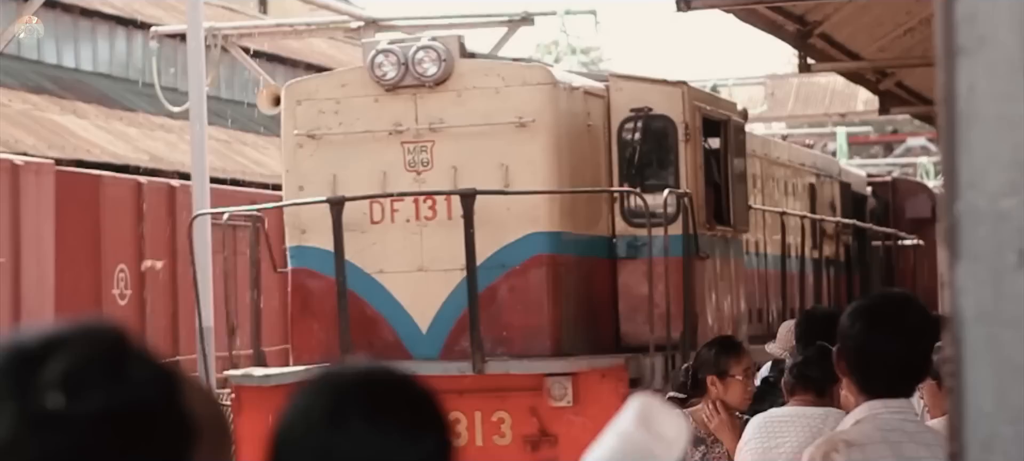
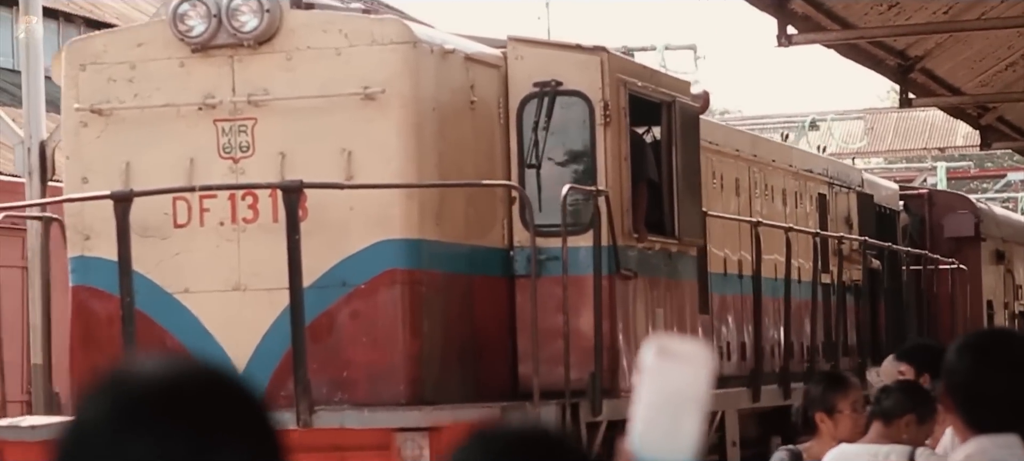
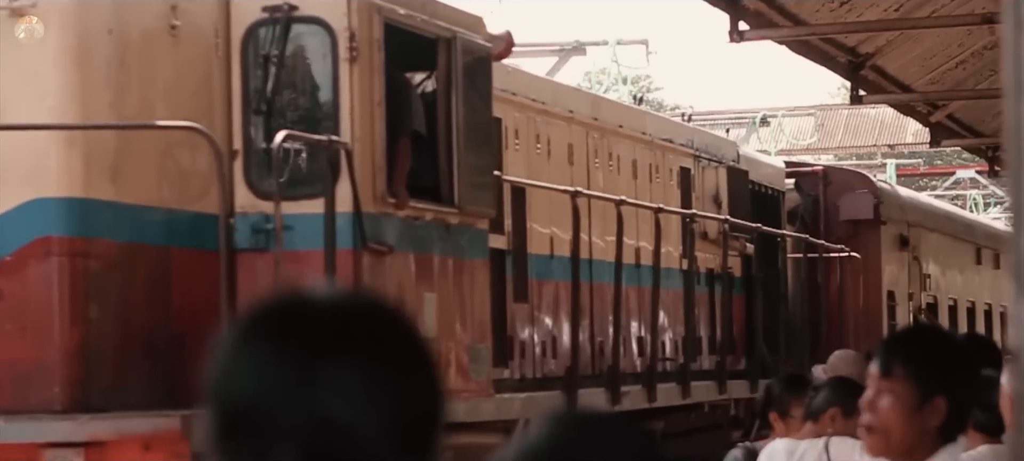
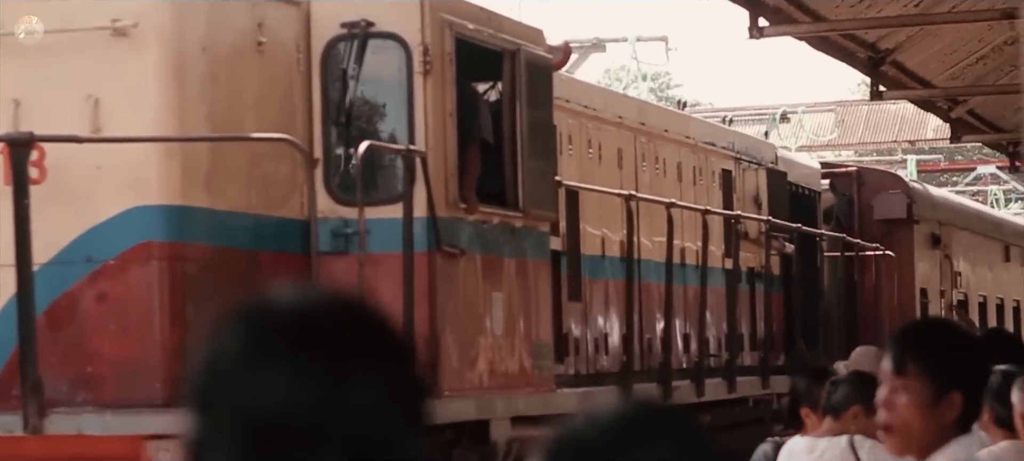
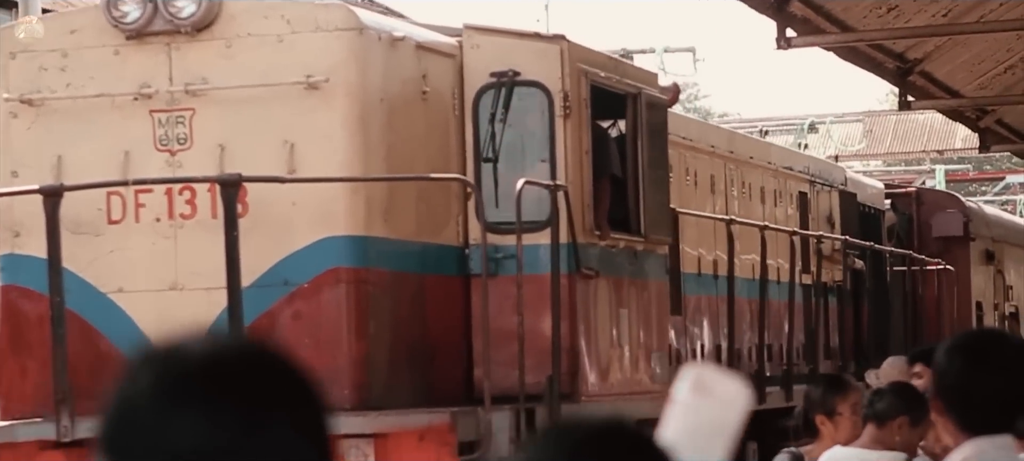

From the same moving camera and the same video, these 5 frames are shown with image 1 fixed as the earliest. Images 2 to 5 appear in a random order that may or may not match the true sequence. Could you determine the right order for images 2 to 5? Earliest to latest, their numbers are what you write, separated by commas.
2, 5, 4, 3
